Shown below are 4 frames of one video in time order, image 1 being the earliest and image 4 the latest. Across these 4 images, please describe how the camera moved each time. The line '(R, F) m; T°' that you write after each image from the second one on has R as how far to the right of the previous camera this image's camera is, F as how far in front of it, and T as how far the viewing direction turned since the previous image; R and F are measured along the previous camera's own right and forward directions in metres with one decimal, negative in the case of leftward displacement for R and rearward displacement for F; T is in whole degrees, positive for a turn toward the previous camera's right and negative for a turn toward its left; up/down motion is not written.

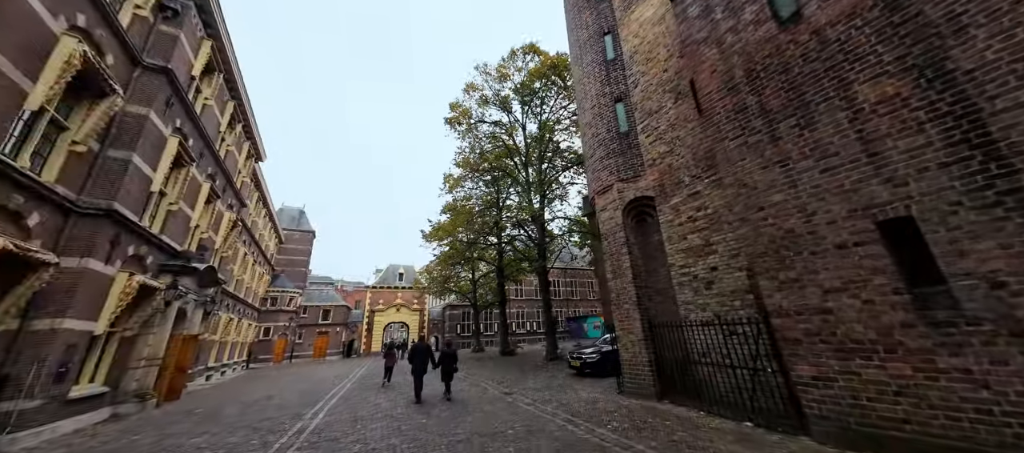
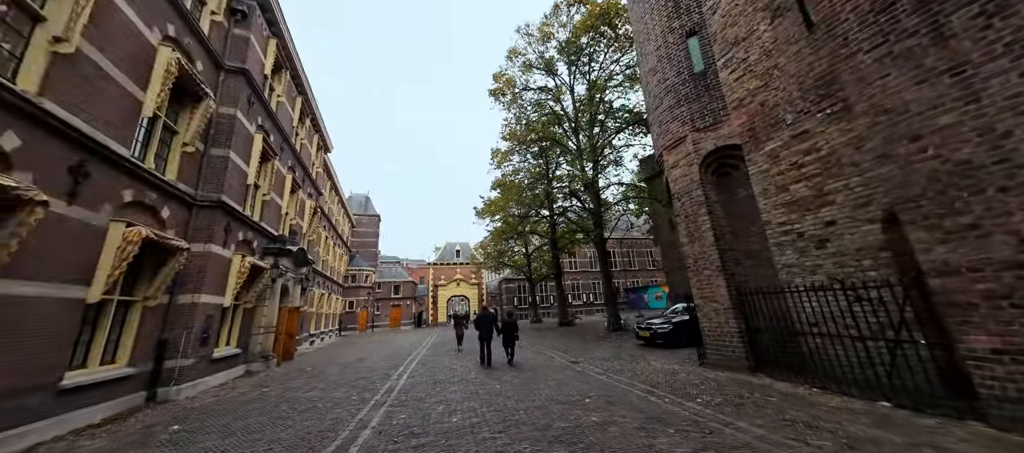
(-0.3, +0.3) m; -10°
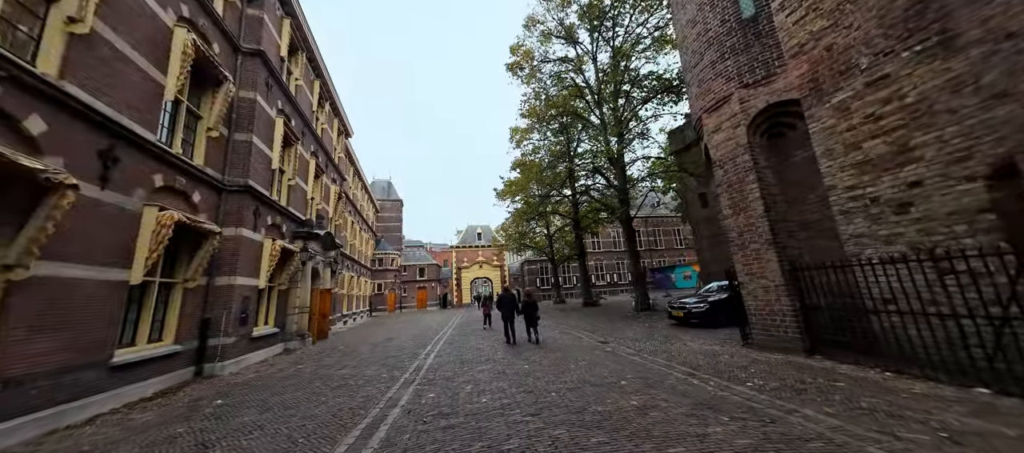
(-0.1, +0.4) m; -4°
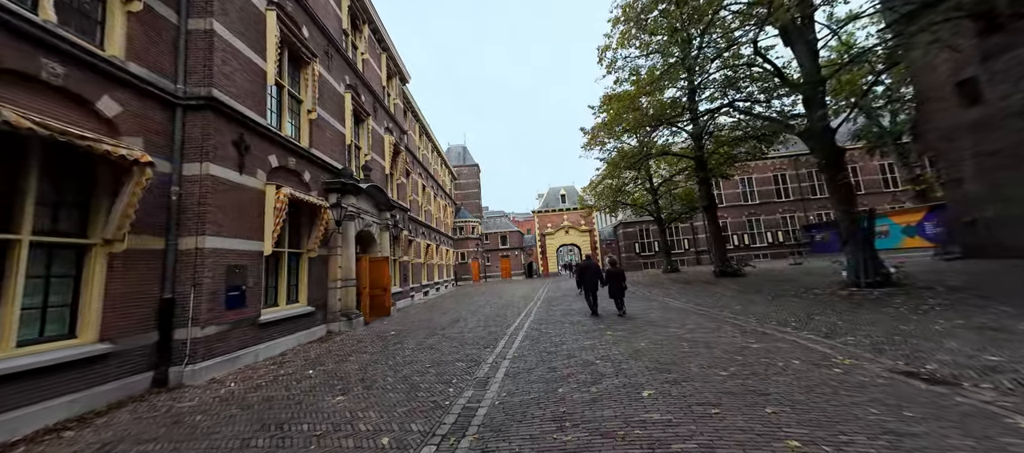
(-0.9, +5.2) m; -15°
